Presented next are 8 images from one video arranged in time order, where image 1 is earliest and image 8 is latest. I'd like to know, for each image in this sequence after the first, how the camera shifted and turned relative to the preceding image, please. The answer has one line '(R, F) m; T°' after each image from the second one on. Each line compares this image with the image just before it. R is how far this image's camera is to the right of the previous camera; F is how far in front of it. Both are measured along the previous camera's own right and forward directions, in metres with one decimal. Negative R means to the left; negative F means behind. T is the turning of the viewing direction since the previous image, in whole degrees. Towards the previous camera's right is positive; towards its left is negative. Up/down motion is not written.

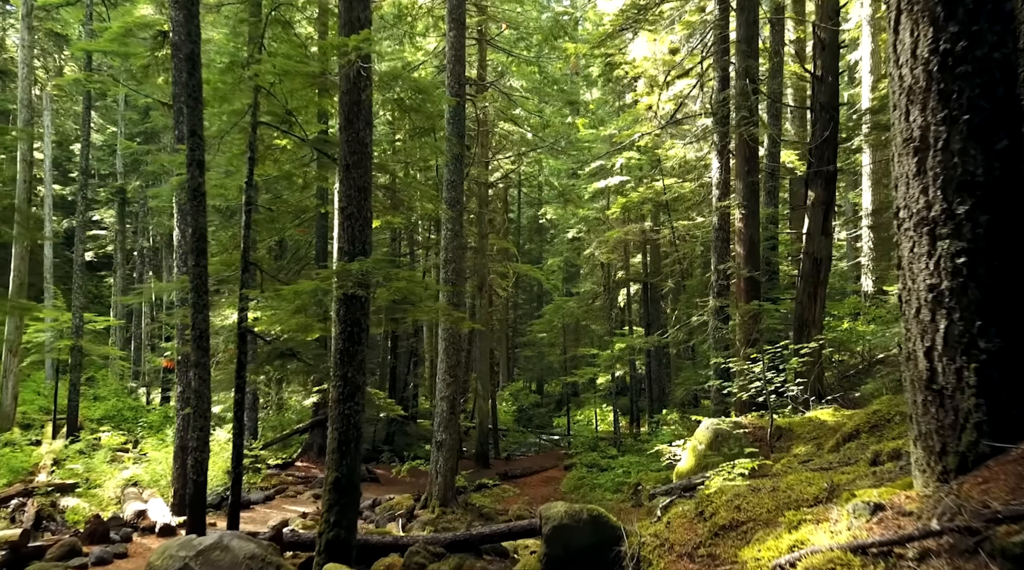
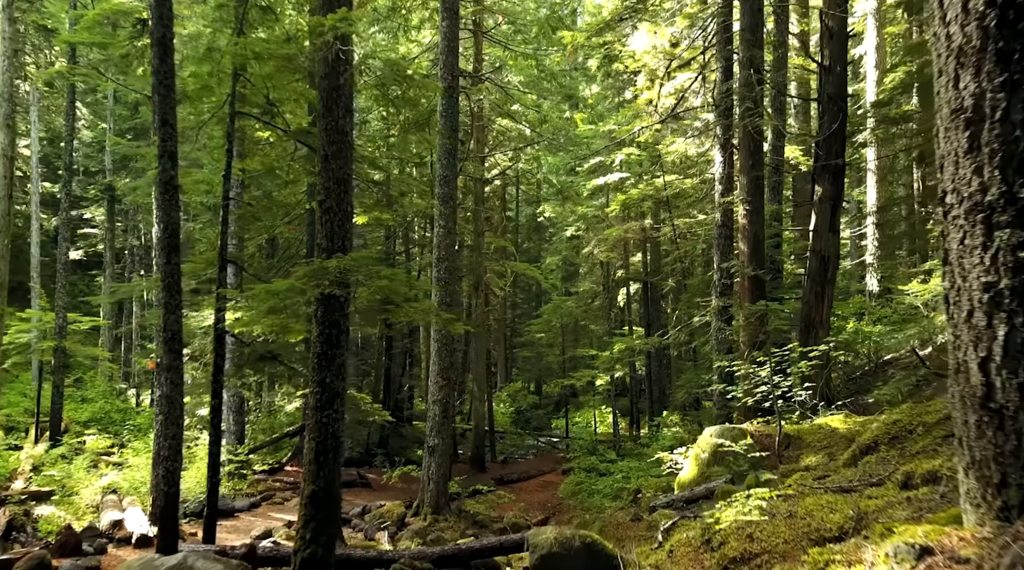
(+0.1, +0.6) m; 0°
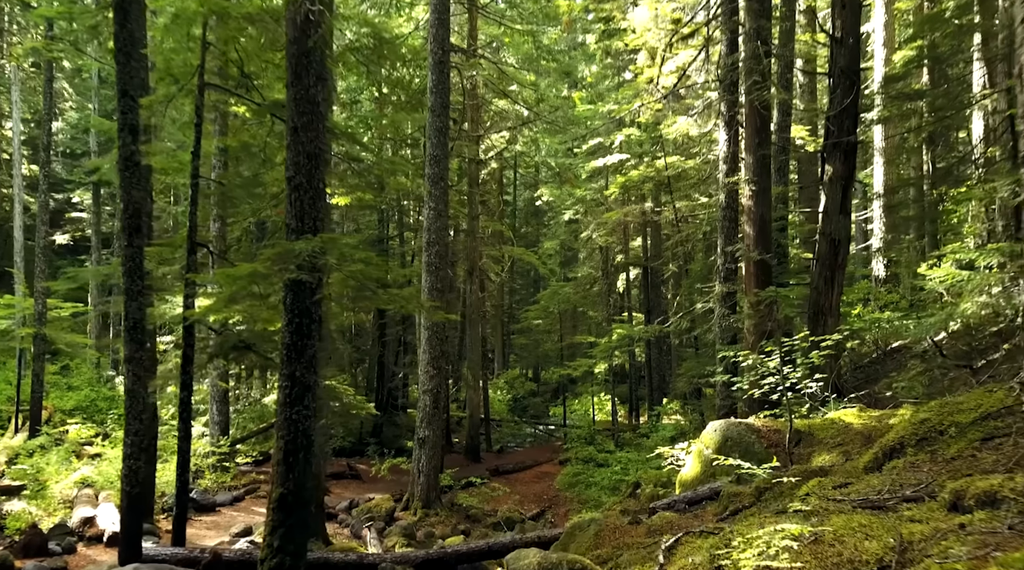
(+0.1, +0.8) m; 0°
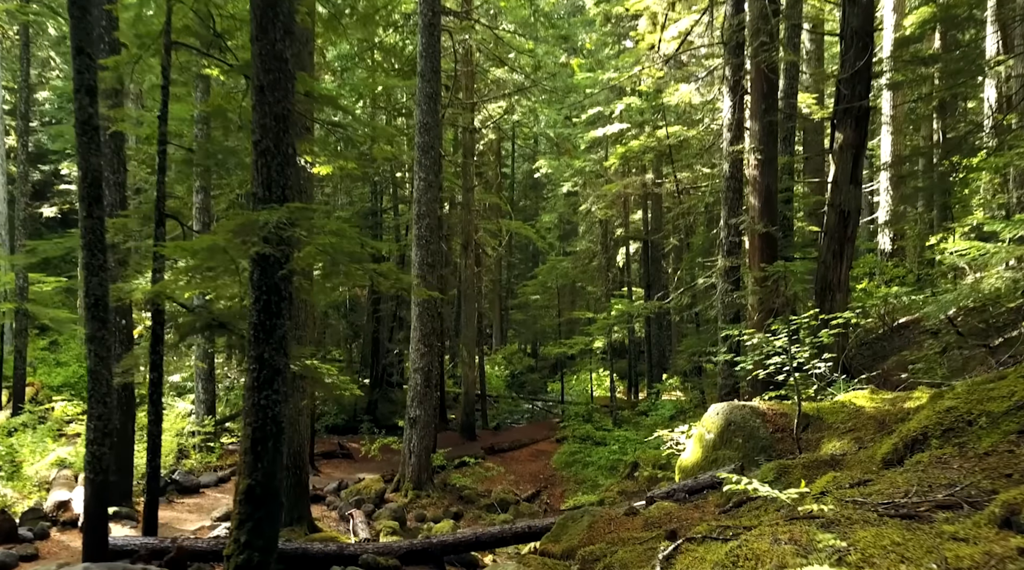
(+0.1, +0.7) m; 0°
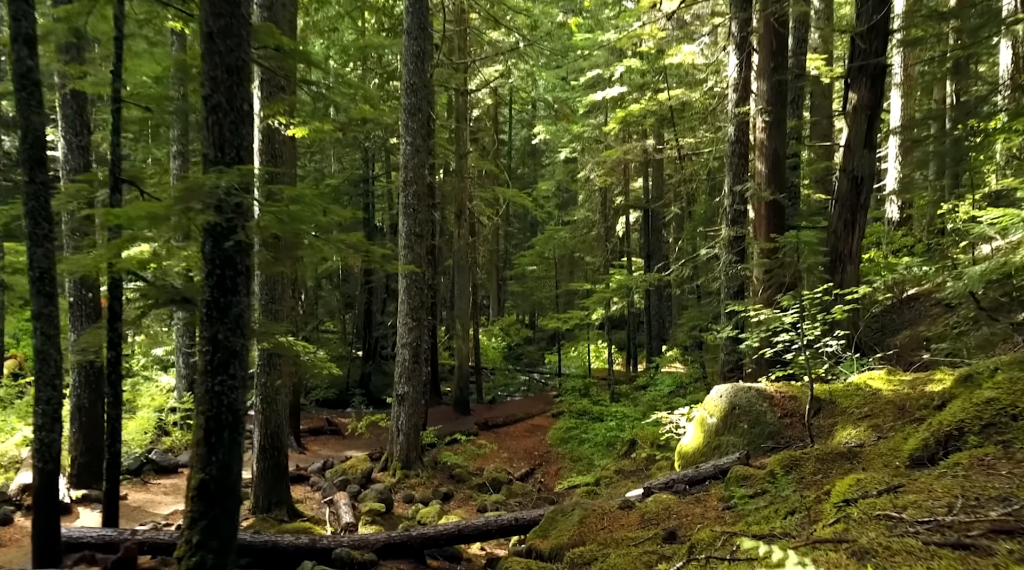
(+0.1, +0.8) m; 0°
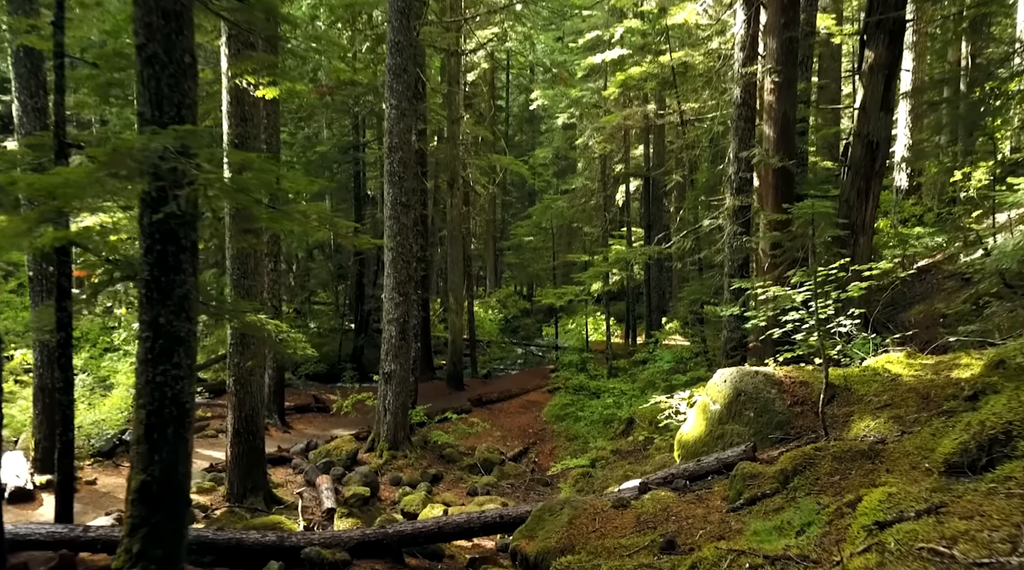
(+0.1, +0.8) m; 0°
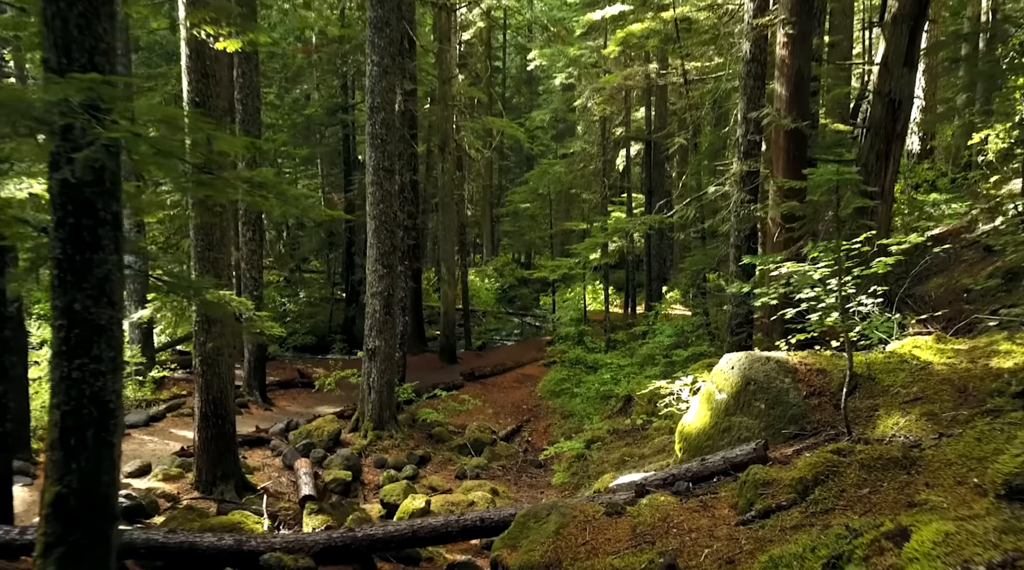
(+0.1, +0.9) m; 0°
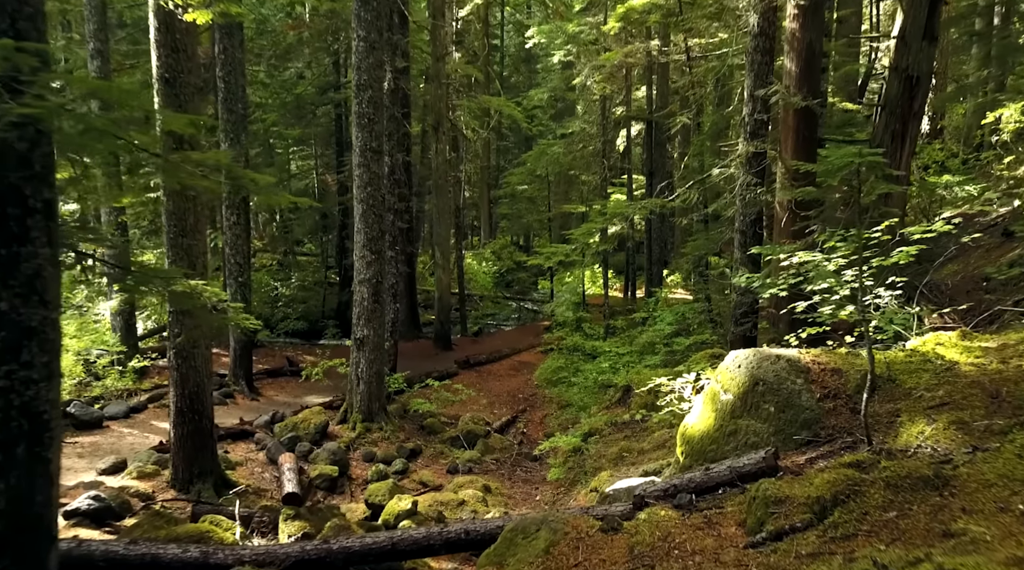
(+0.1, +0.6) m; 0°
